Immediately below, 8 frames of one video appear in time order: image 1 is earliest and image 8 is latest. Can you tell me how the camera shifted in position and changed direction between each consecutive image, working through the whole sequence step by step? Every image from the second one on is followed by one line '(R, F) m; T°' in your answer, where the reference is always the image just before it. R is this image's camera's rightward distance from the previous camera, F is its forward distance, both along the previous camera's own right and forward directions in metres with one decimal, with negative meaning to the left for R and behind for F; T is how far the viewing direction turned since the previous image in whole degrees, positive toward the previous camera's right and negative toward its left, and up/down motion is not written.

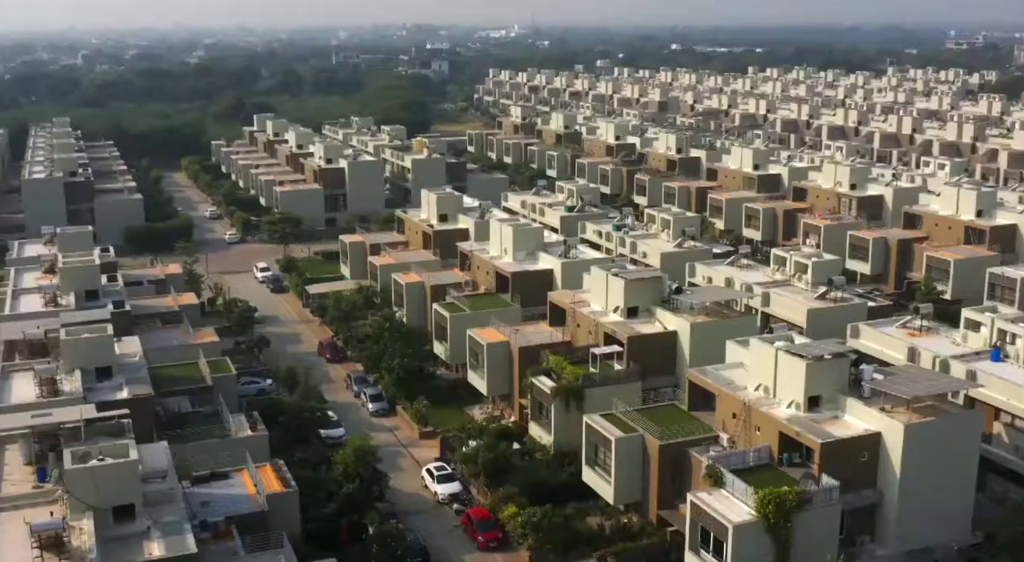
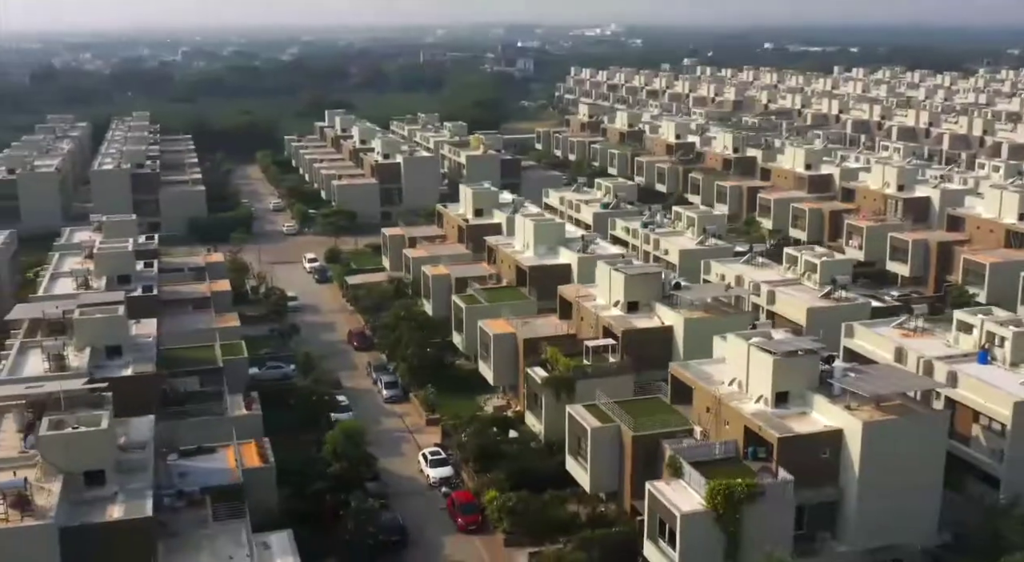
(+2.7, -0.6) m; -5°
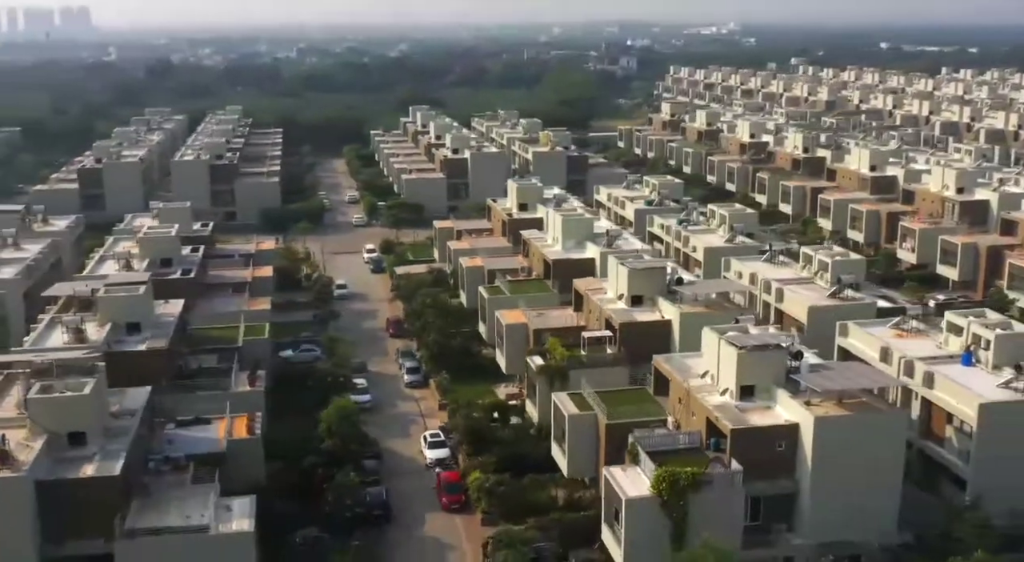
(+3.2, -0.7) m; -6°
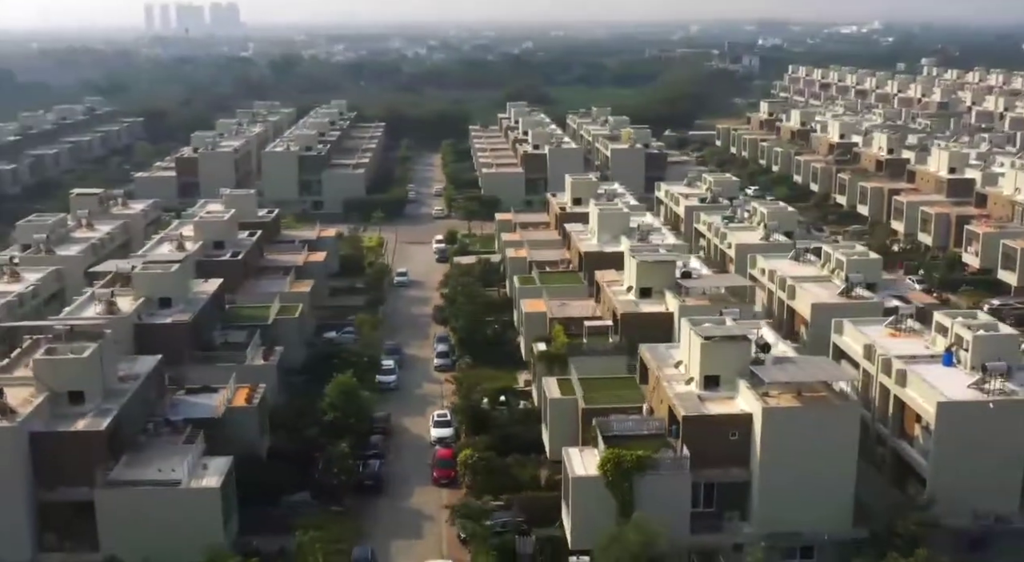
(+3.6, -0.9) m; -7°
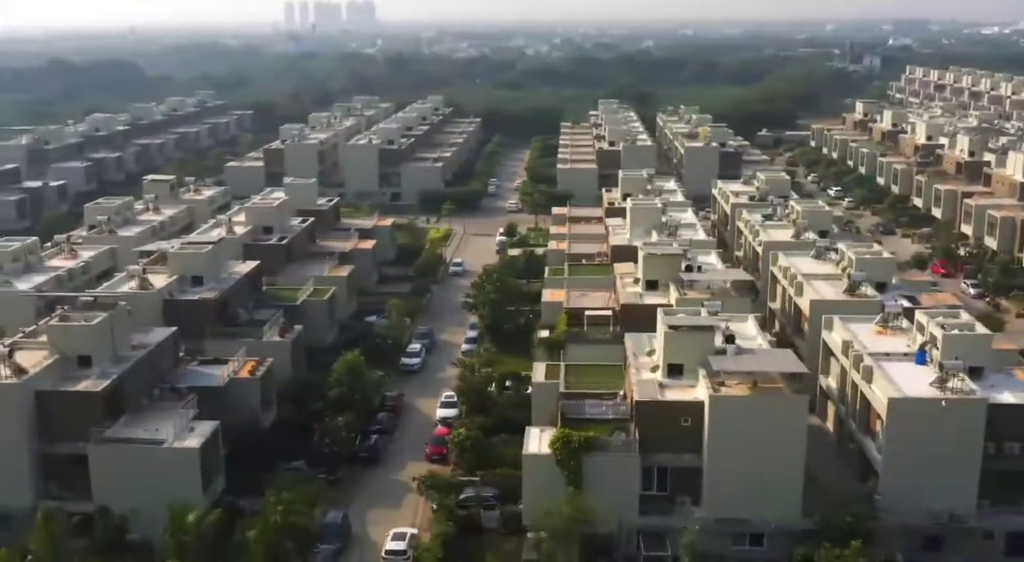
(+3.6, -0.9) m; -7°
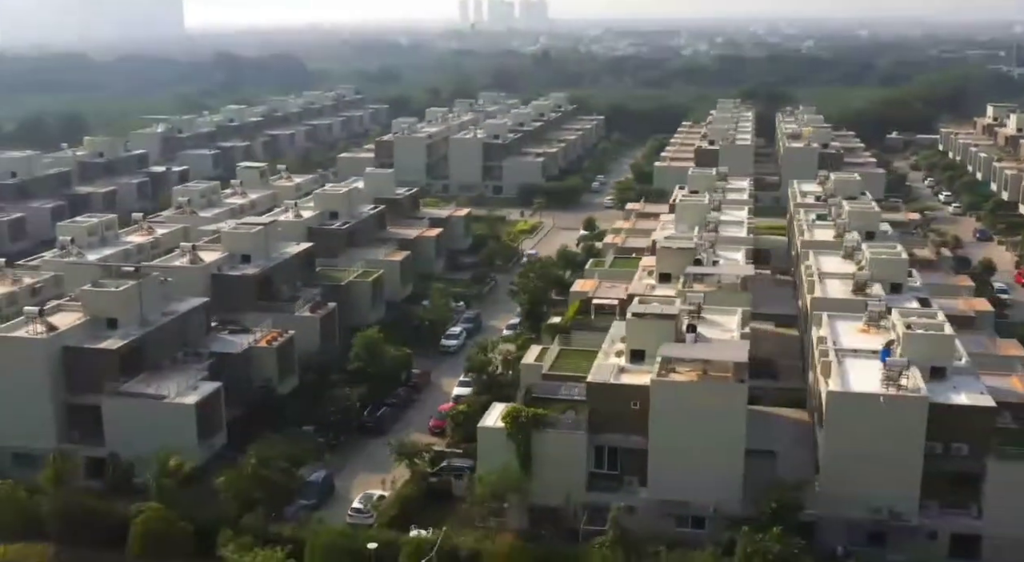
(+4.7, -1.1) m; -9°
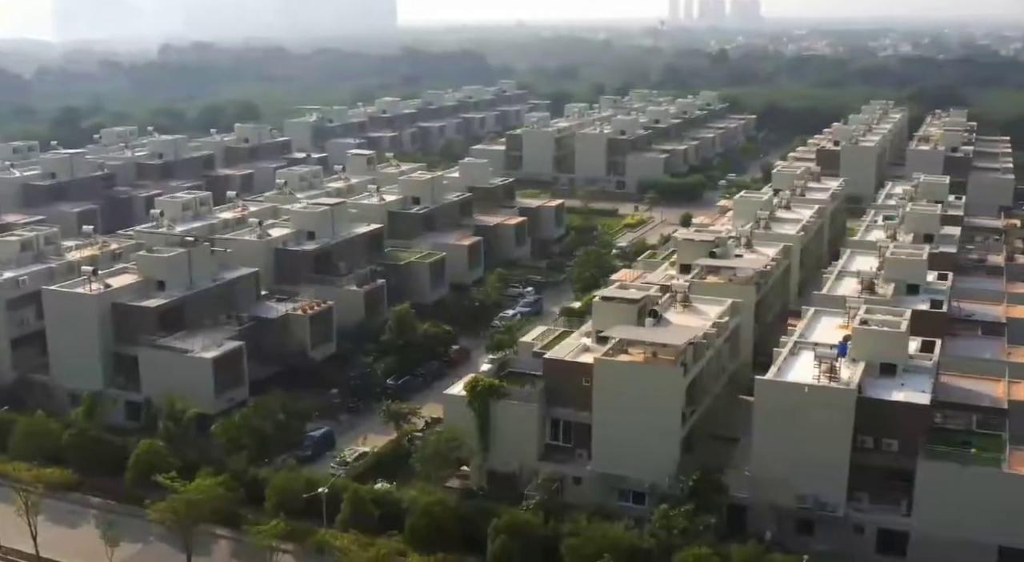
(+5.7, -1.2) m; -10°
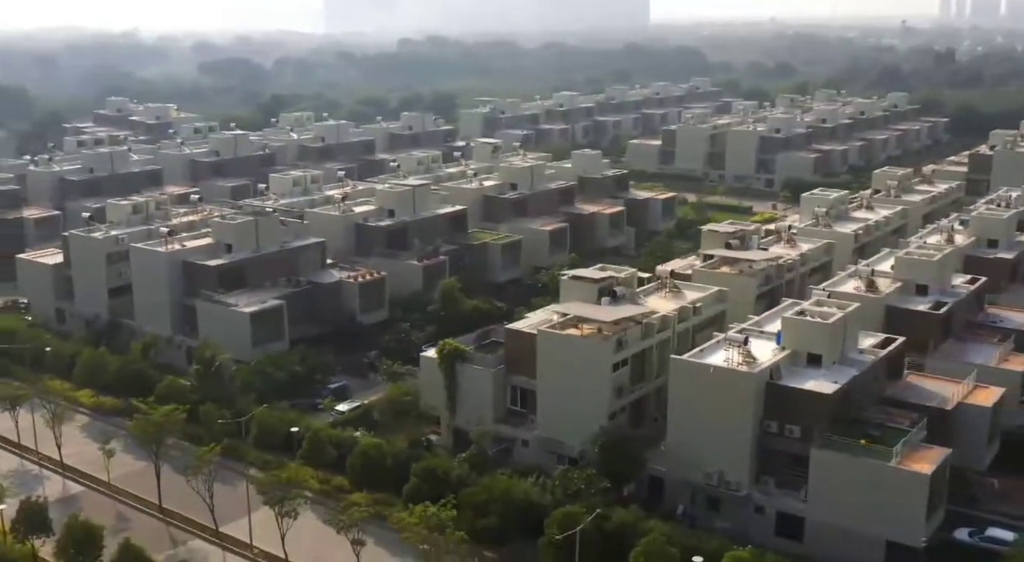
(+7.3, -1.4) m; -13°
